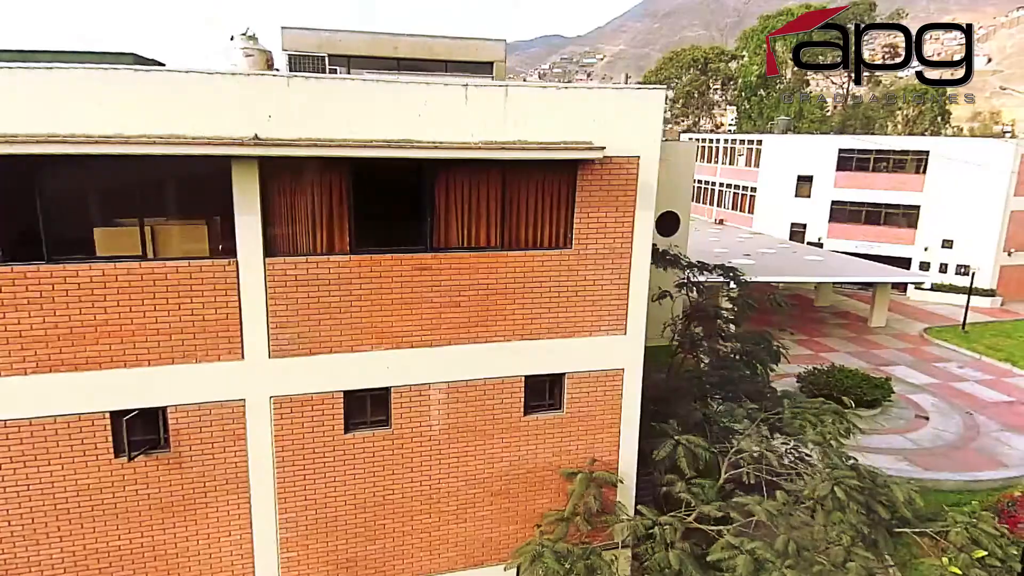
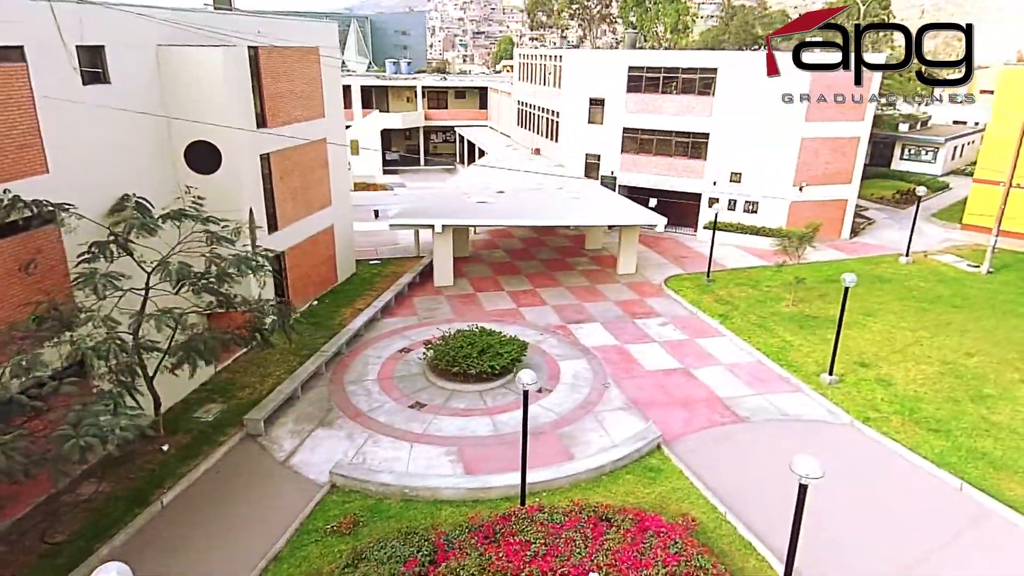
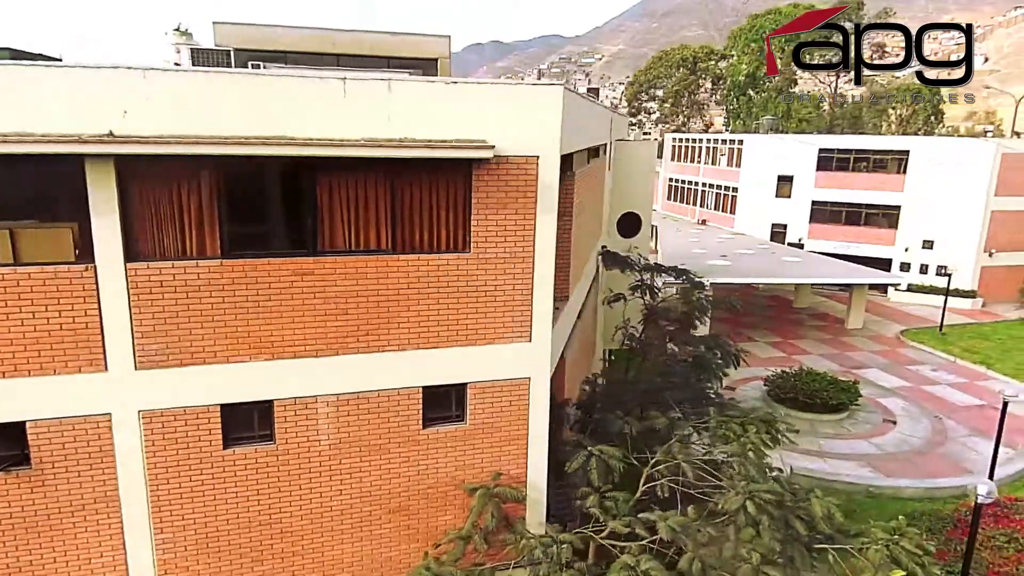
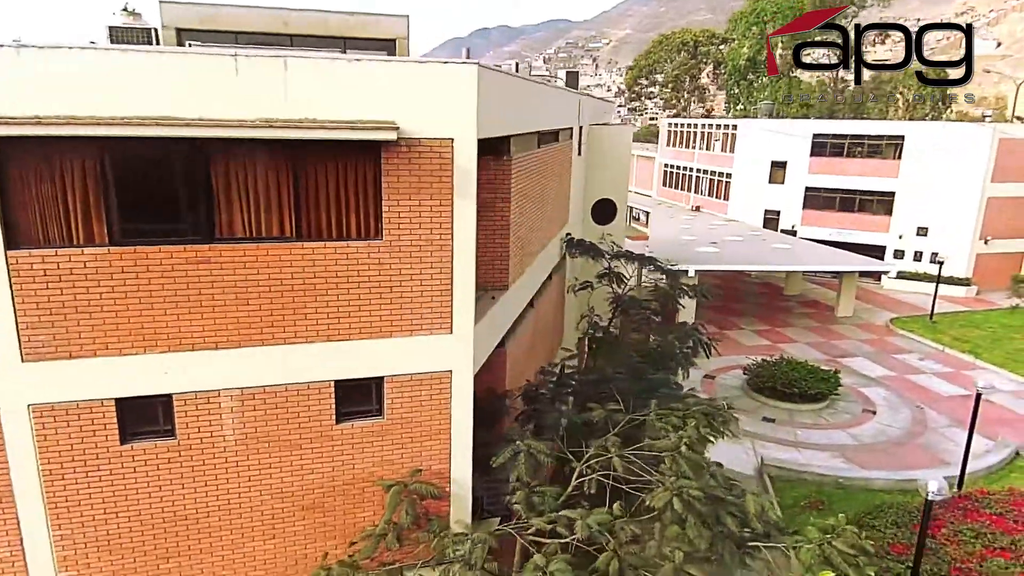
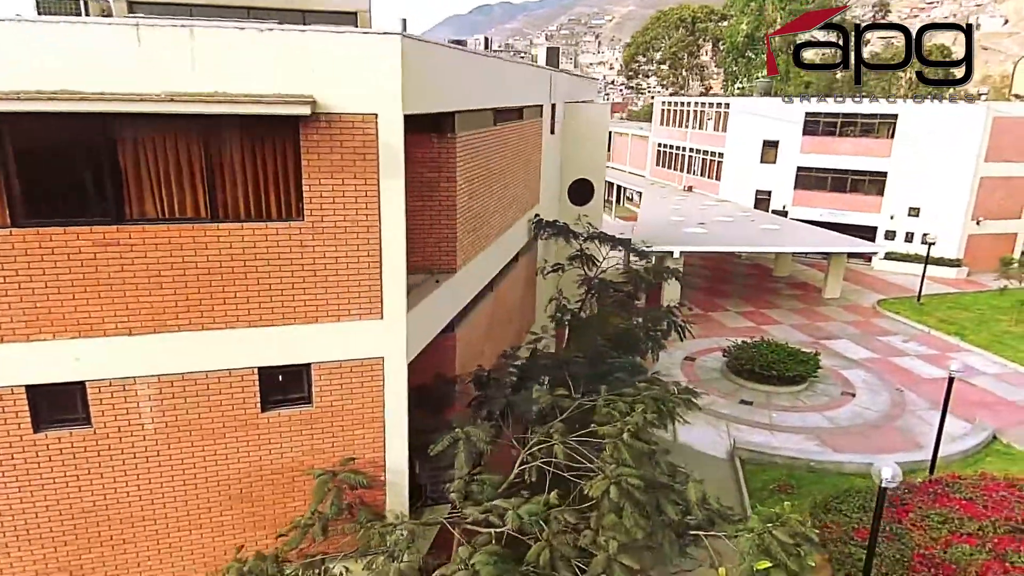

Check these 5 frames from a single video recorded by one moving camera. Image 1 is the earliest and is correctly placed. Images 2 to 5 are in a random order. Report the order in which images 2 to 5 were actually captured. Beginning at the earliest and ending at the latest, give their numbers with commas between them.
3, 4, 5, 2
